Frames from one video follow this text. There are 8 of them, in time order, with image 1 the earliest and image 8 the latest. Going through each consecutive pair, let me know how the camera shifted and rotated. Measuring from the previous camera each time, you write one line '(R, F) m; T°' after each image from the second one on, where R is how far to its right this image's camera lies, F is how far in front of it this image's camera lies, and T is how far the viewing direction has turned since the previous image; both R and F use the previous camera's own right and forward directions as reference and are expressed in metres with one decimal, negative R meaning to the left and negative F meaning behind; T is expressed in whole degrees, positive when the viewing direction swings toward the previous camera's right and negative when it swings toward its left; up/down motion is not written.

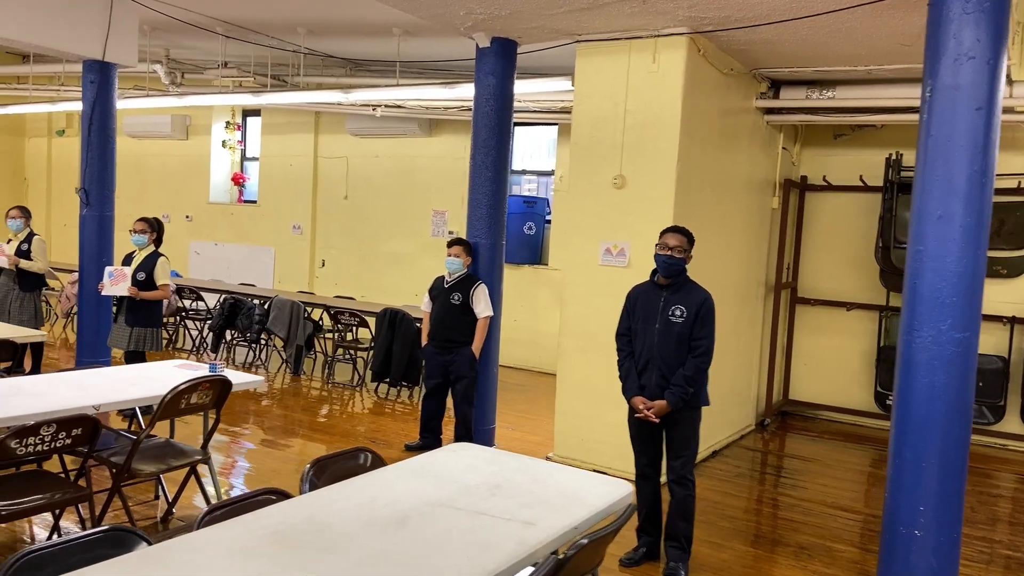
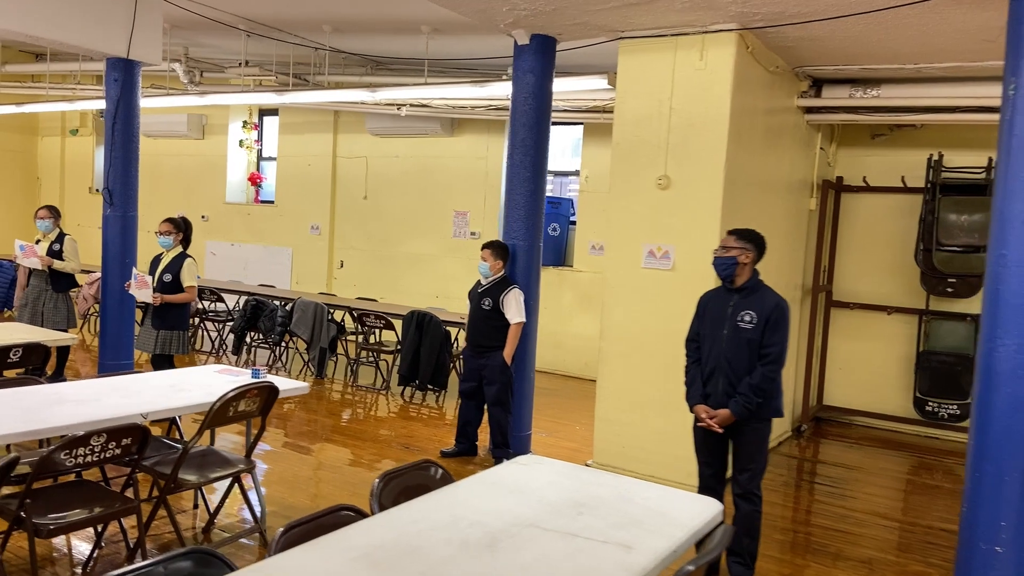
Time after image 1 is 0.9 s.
(-0.2, +0.1) m; 0°
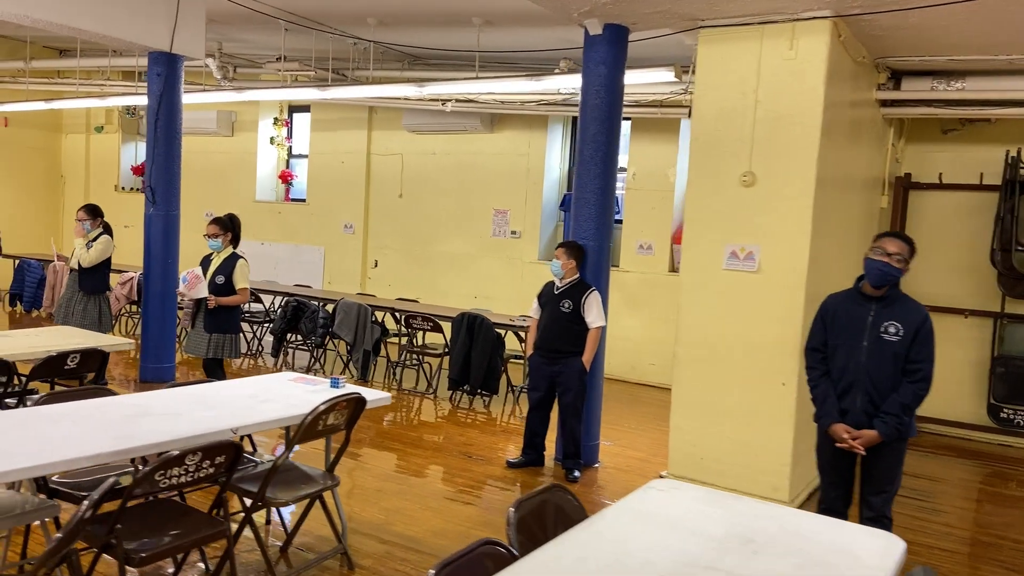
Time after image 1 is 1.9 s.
(-0.4, +0.2) m; -1°
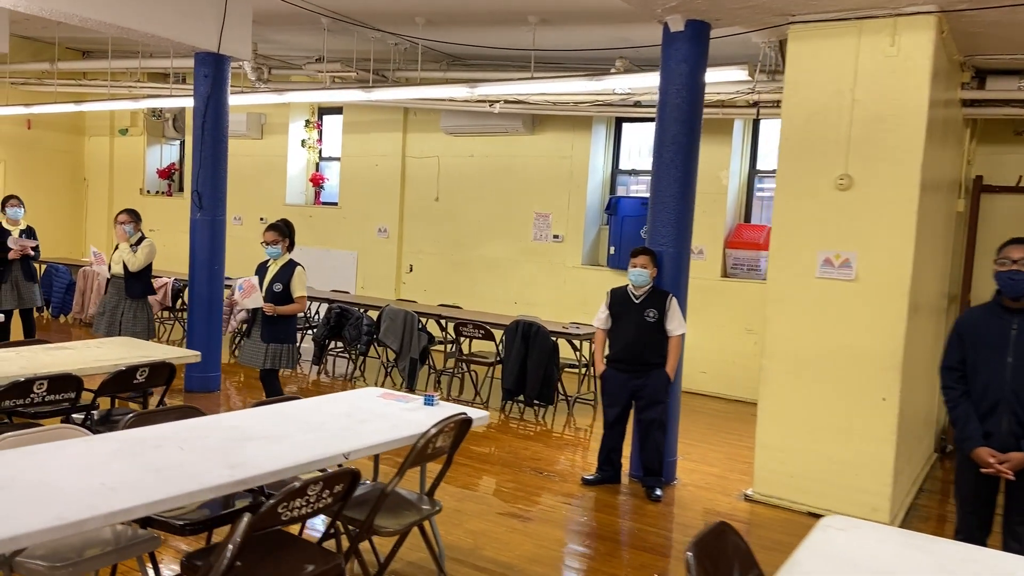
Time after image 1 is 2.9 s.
(-0.4, +0.2) m; 0°
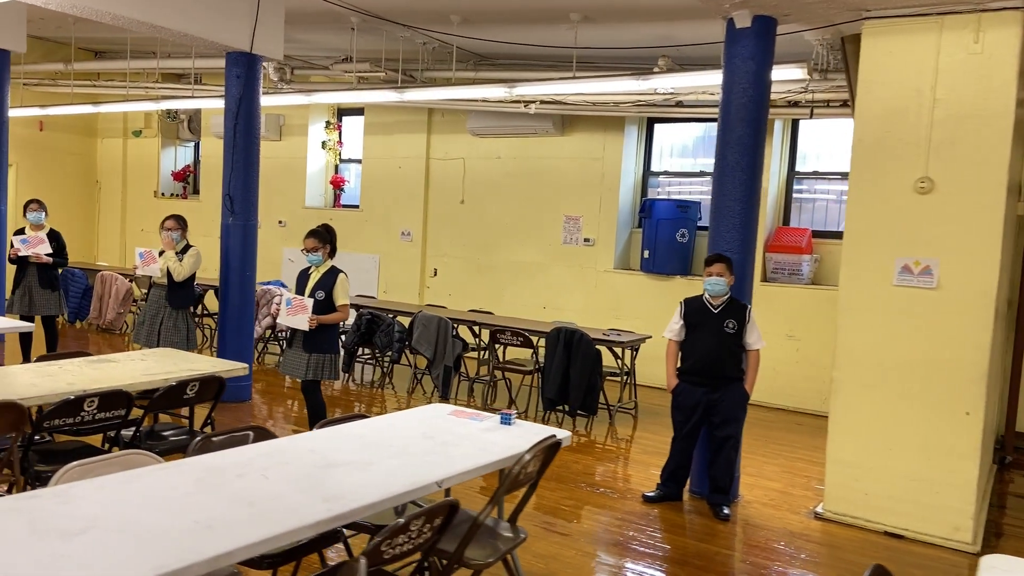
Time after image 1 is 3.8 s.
(-0.3, +0.2) m; 0°
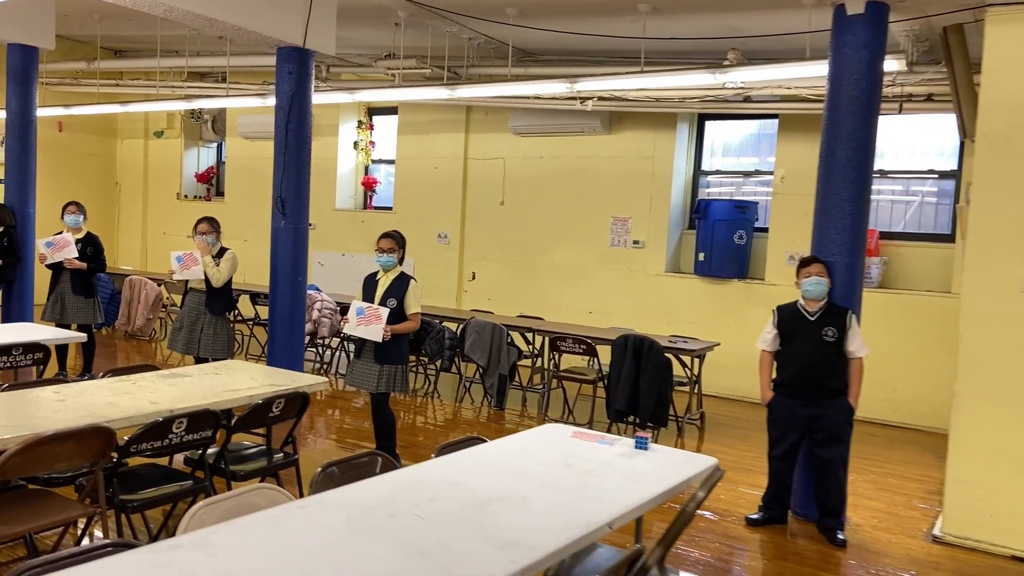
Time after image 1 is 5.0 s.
(-0.5, +0.3) m; 0°
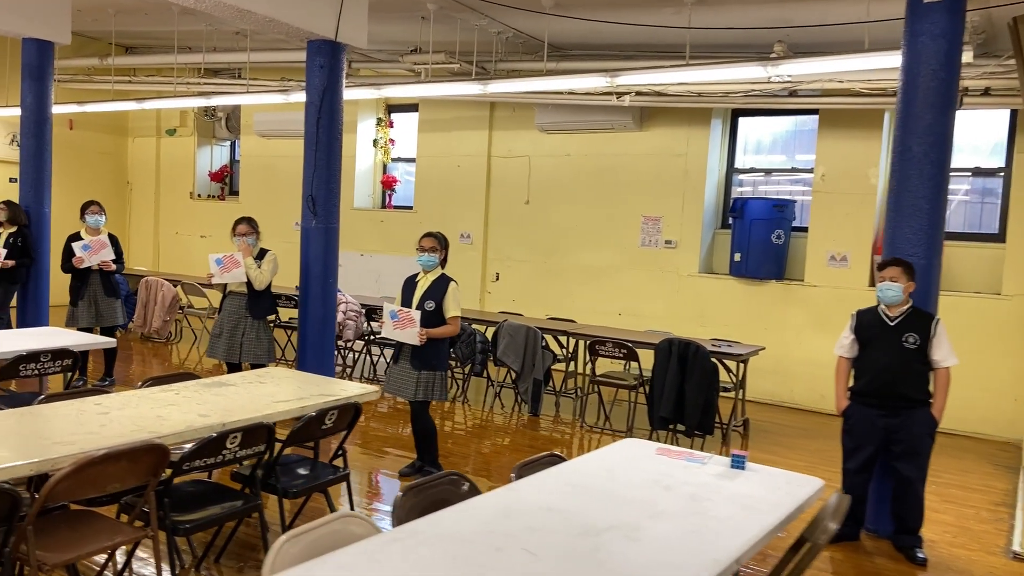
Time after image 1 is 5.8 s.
(-0.3, +0.2) m; 0°
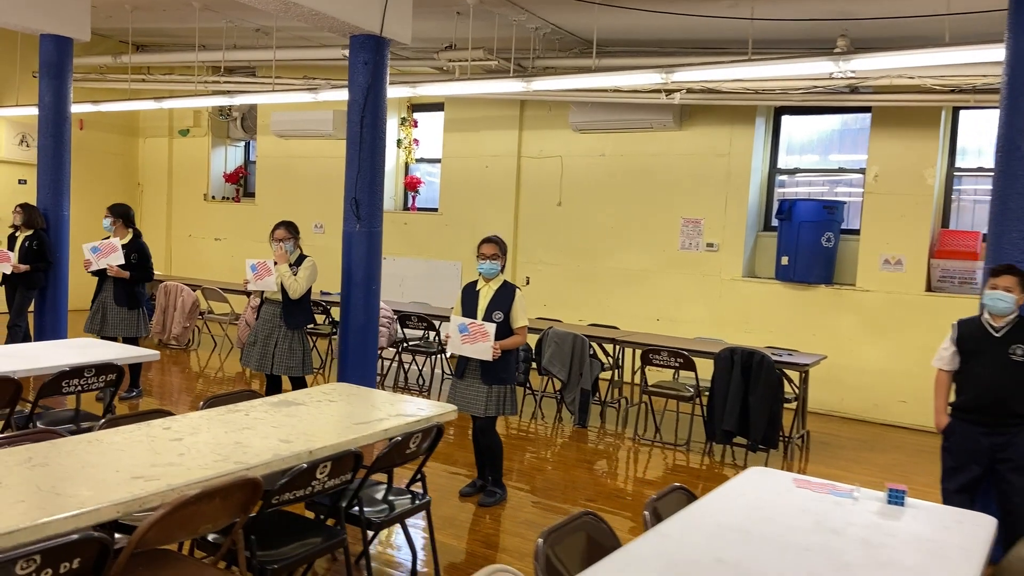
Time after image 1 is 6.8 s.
(-0.4, +0.3) m; 0°
